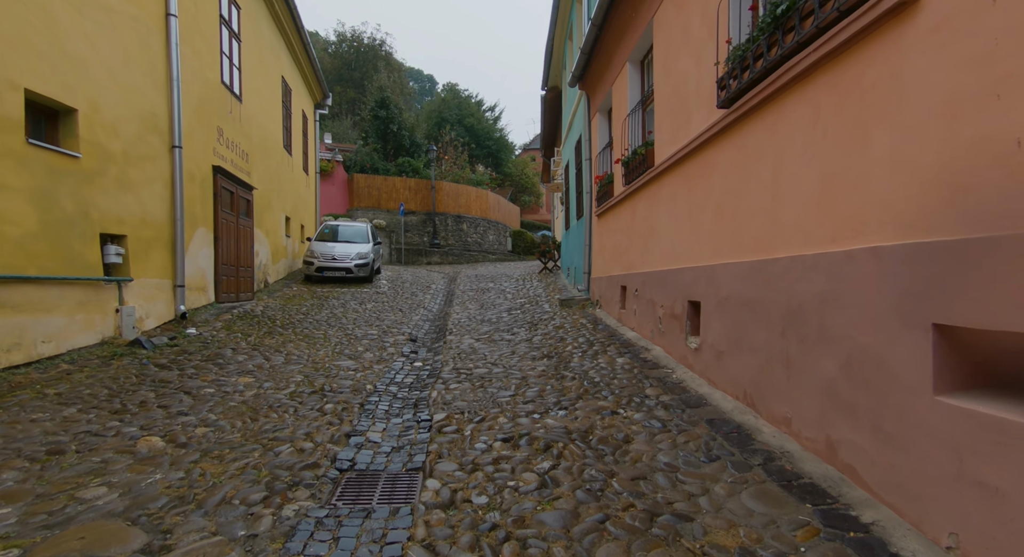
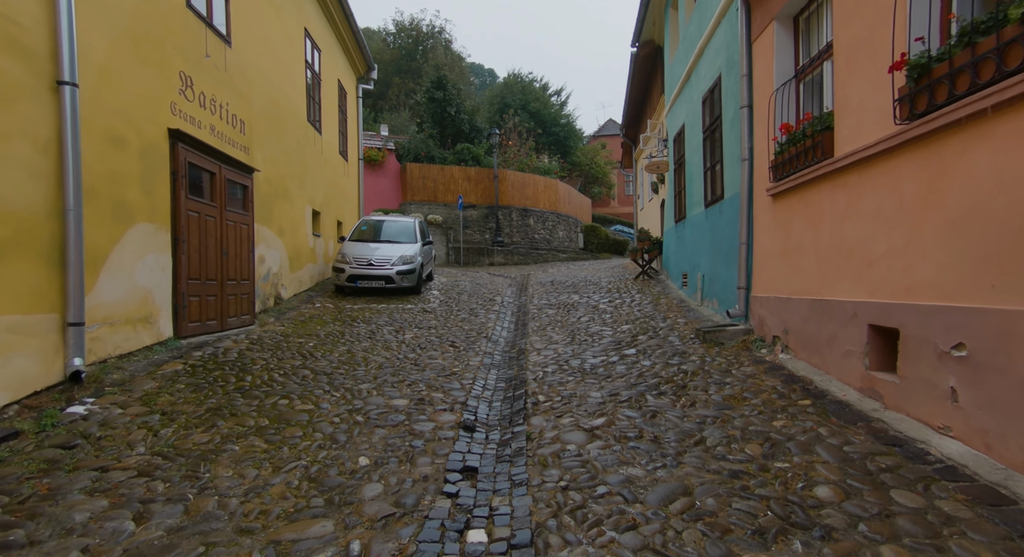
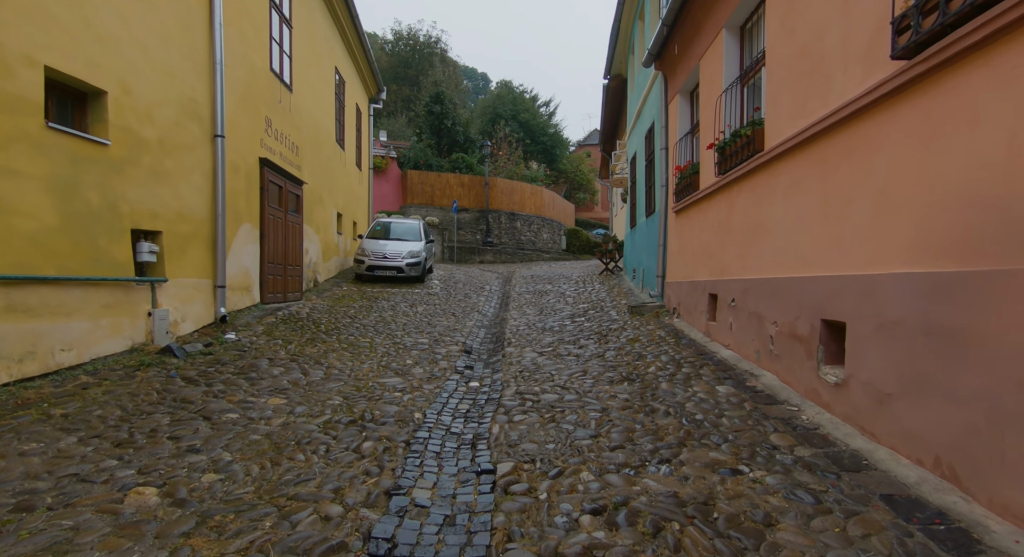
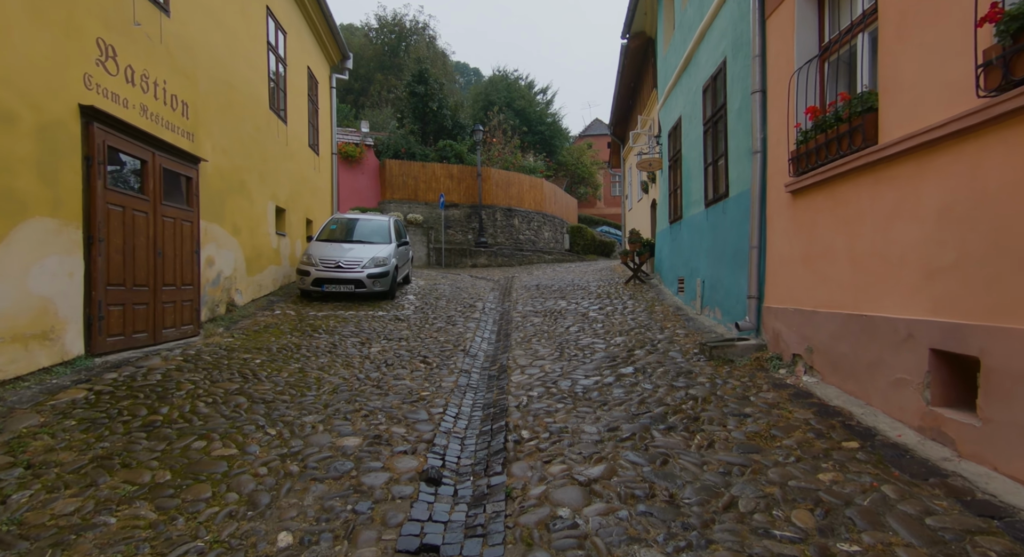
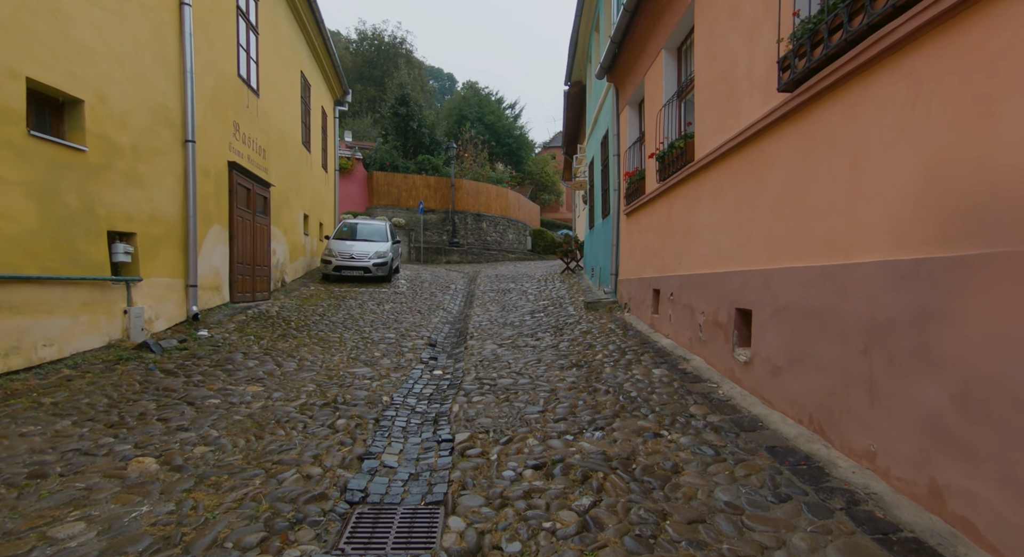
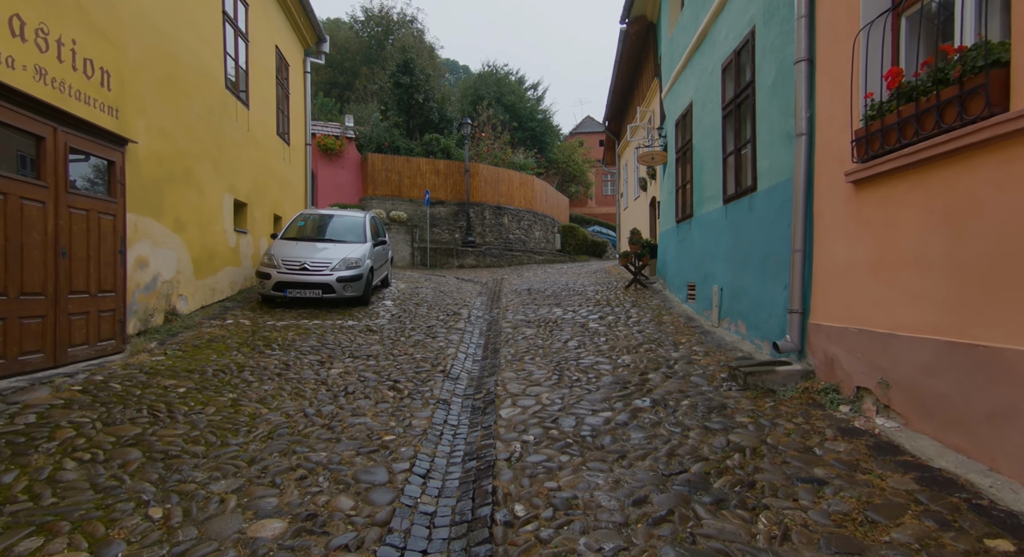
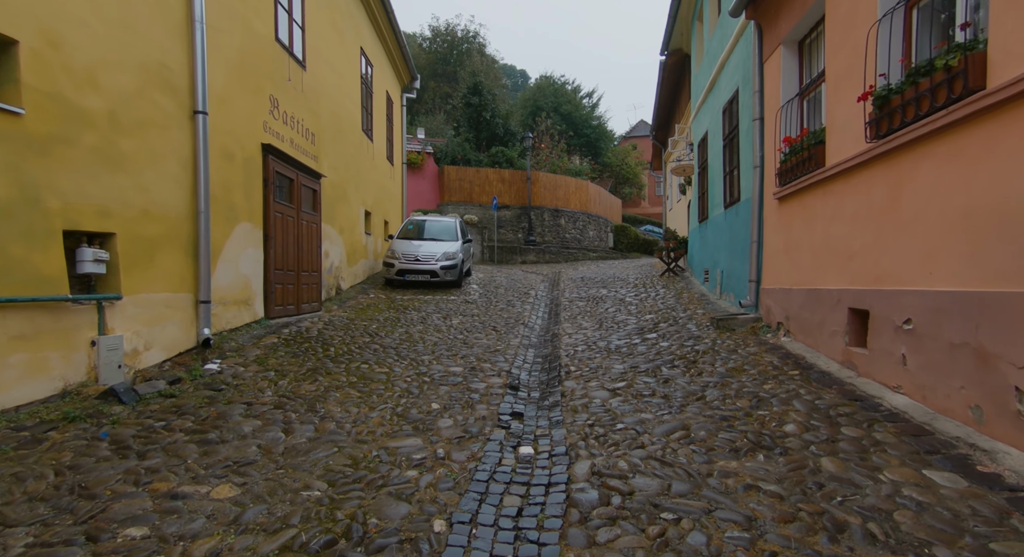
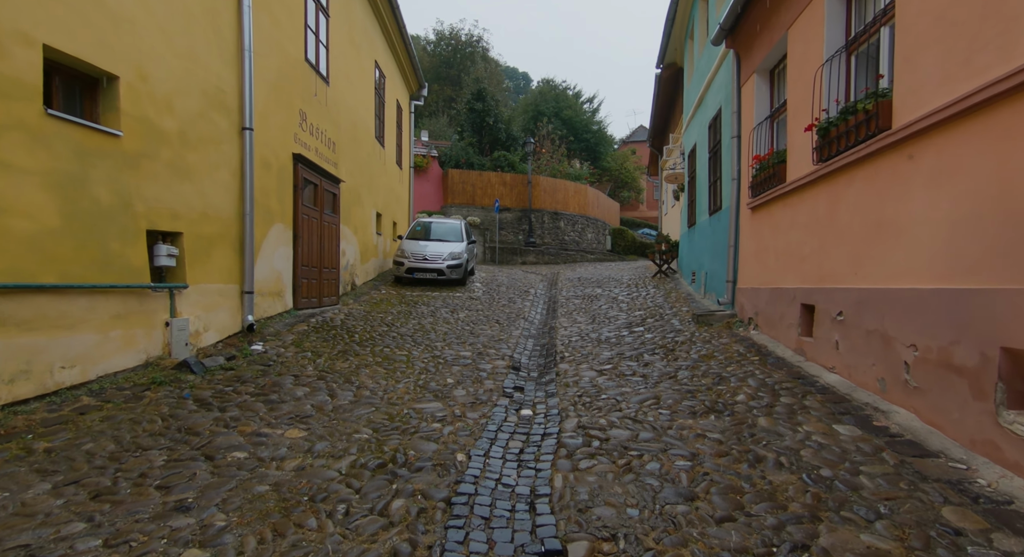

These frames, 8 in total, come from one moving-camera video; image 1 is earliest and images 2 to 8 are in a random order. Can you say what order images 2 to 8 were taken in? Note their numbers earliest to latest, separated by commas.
5, 3, 8, 7, 2, 4, 6
